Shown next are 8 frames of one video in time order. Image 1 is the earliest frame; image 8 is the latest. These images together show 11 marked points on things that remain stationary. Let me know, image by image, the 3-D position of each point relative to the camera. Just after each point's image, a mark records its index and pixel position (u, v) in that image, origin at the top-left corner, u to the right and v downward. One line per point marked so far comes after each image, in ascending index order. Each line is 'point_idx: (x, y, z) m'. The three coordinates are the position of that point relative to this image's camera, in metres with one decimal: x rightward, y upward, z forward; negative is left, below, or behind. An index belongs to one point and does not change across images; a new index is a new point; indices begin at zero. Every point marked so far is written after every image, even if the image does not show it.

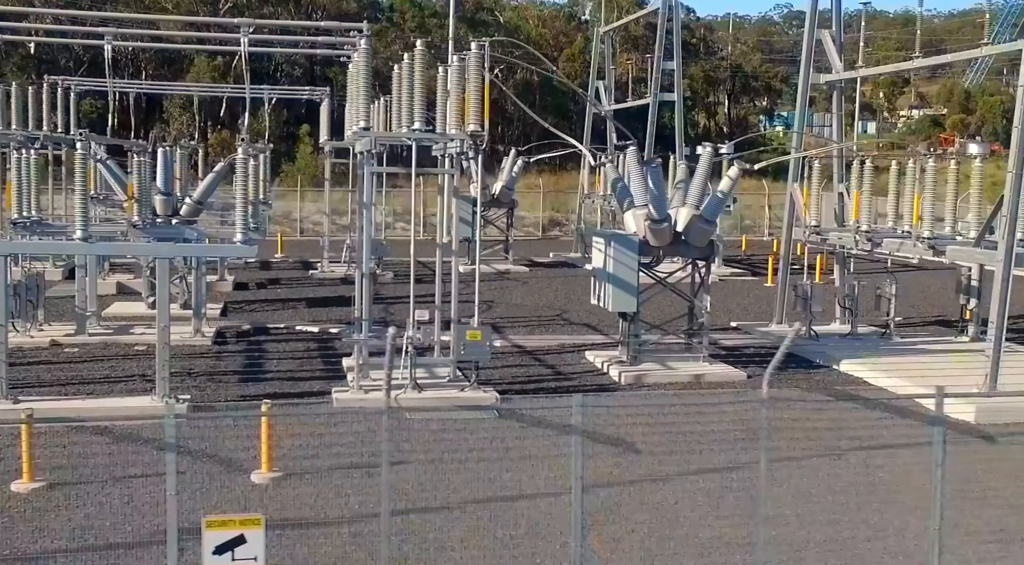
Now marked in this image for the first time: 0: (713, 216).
0: (+2.0, +0.7, +12.7) m
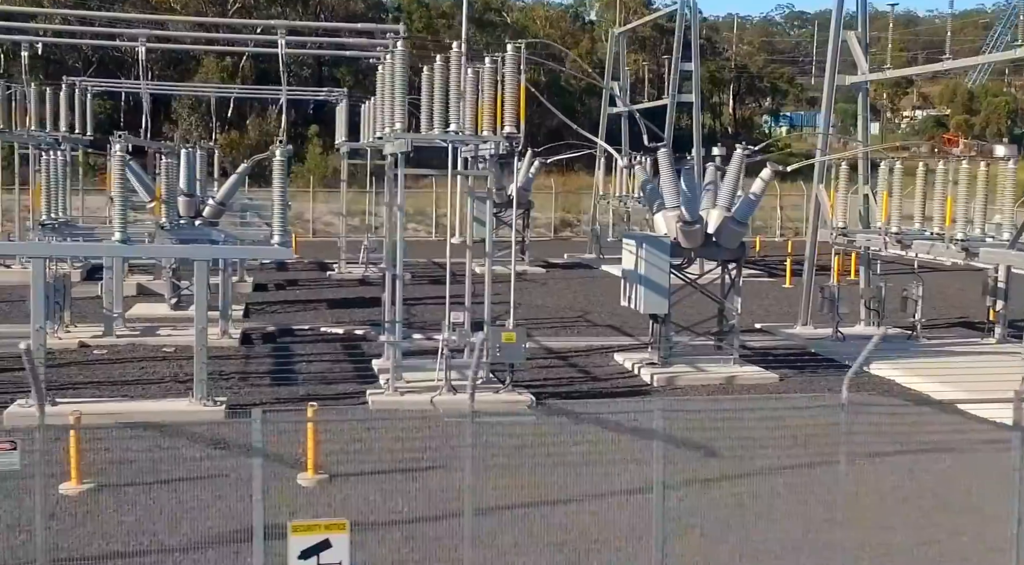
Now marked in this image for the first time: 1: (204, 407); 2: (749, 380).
0: (+2.4, +0.6, +12.7) m
1: (-2.6, -1.0, +10.5) m
2: (+2.4, -1.0, +12.5) m
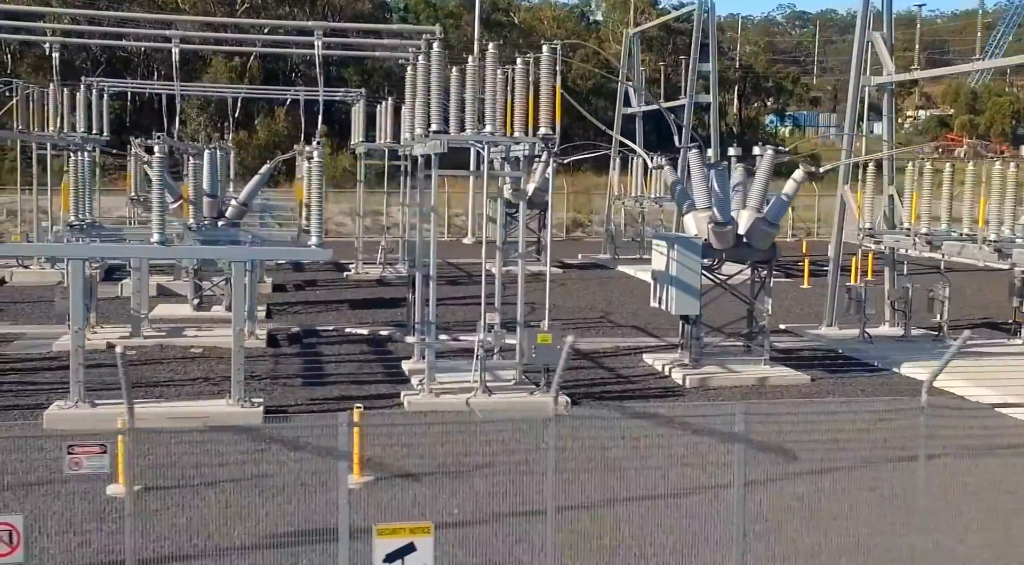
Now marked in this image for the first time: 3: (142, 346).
0: (+2.7, +0.6, +12.7) m
1: (-2.3, -1.0, +10.5) m
2: (+2.7, -1.0, +12.5) m
3: (-4.2, -0.7, +14.2) m
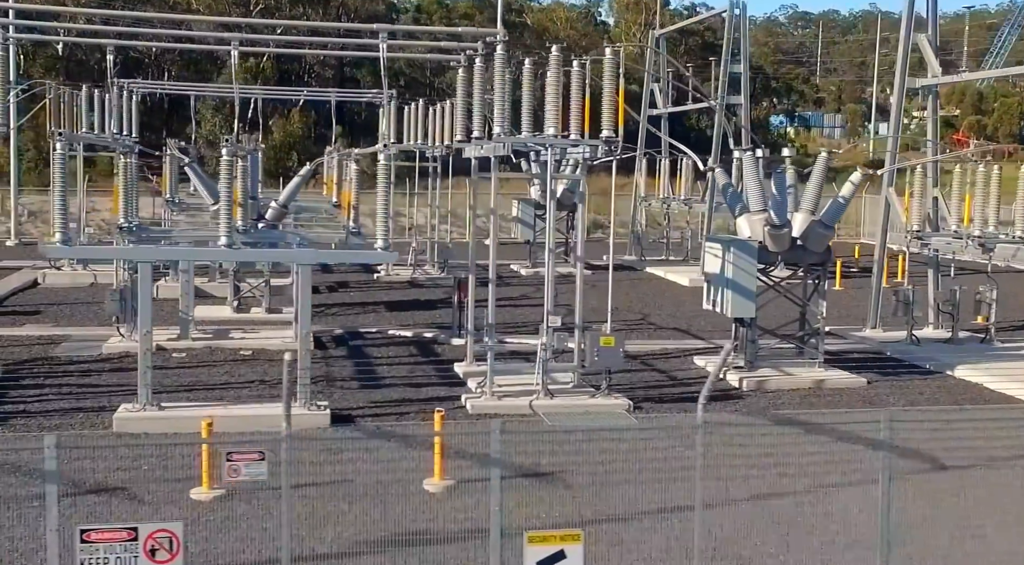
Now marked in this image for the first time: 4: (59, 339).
0: (+3.2, +0.6, +12.7) m
1: (-1.7, -1.1, +10.5) m
2: (+3.2, -1.0, +12.5) m
3: (-3.6, -0.7, +14.2) m
4: (-5.3, -0.7, +14.7) m
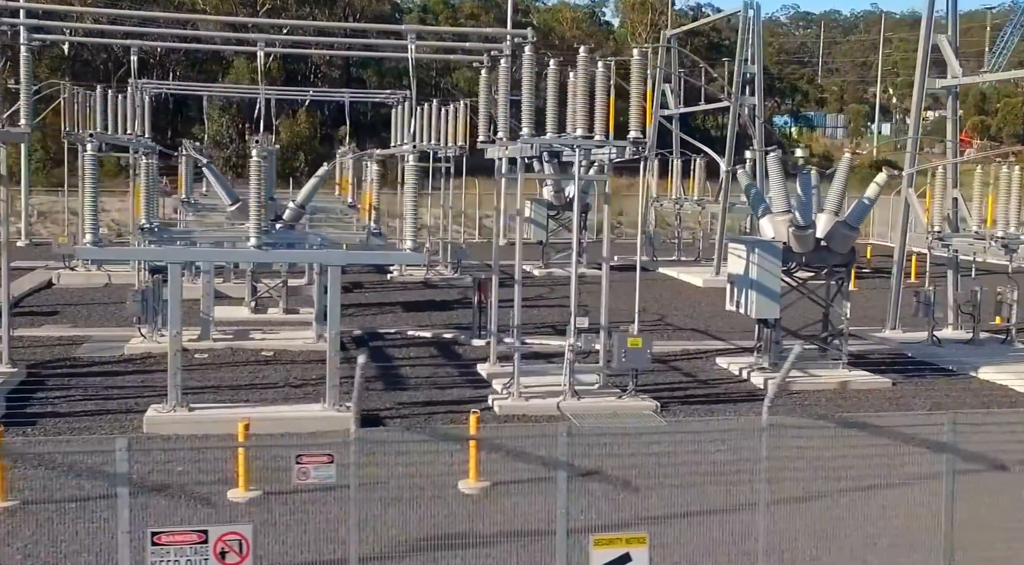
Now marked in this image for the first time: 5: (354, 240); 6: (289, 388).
0: (+3.5, +0.6, +12.7) m
1: (-1.5, -1.1, +10.4) m
2: (+3.5, -1.0, +12.4) m
3: (-3.4, -0.7, +14.2) m
4: (-5.1, -0.7, +14.7) m
5: (-1.9, +0.5, +14.5) m
6: (-2.1, -1.0, +12.0) m
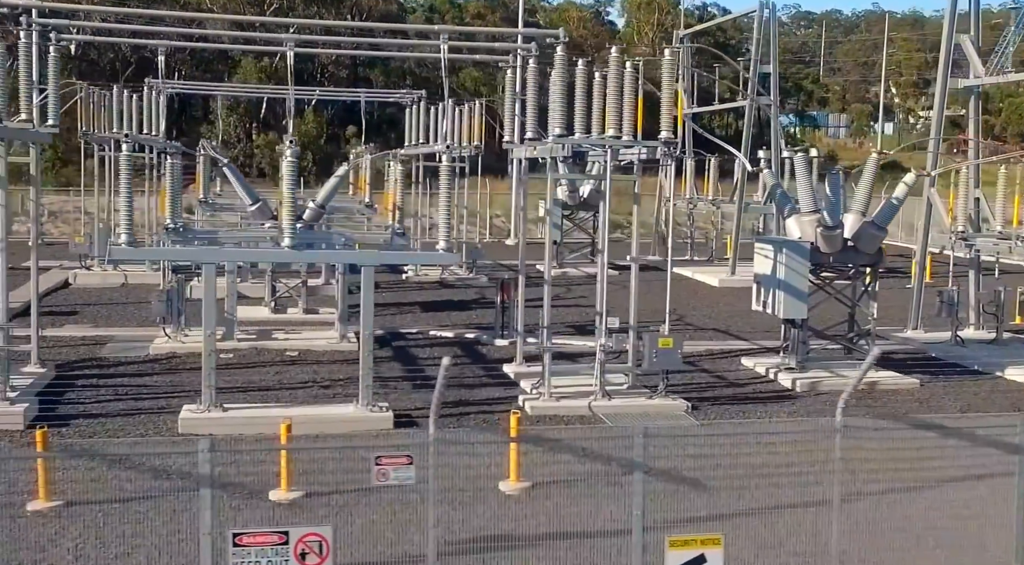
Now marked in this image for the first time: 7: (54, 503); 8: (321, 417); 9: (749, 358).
0: (+3.8, +0.6, +12.7) m
1: (-1.2, -1.1, +10.4) m
2: (+3.8, -1.0, +12.5) m
3: (-3.1, -0.7, +14.2) m
4: (-4.8, -0.7, +14.7) m
5: (-1.6, +0.5, +14.5) m
6: (-1.9, -1.0, +12.0) m
7: (-2.9, -1.4, +7.9) m
8: (-1.6, -1.1, +10.3) m
9: (+2.6, -0.8, +13.8) m
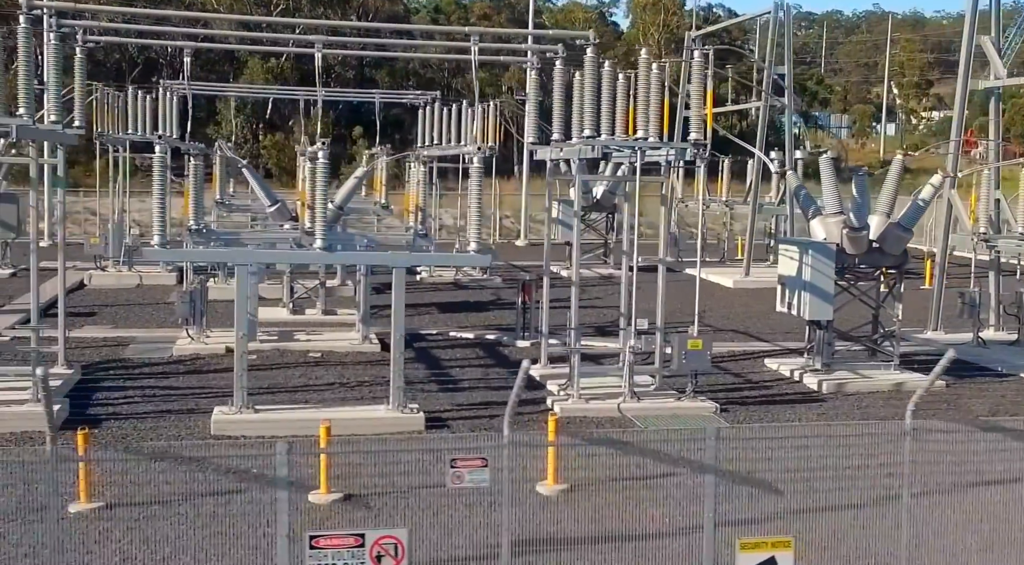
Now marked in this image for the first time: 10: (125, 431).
0: (+4.0, +0.6, +12.7) m
1: (-0.9, -1.1, +10.4) m
2: (+4.0, -1.0, +12.5) m
3: (-2.8, -0.8, +14.2) m
4: (-4.5, -0.7, +14.7) m
5: (-1.3, +0.5, +14.5) m
6: (-1.6, -1.0, +12.0) m
7: (-2.6, -1.4, +7.9) m
8: (-1.3, -1.1, +10.3) m
9: (+2.9, -0.8, +13.8) m
10: (-3.1, -1.2, +10.1) m
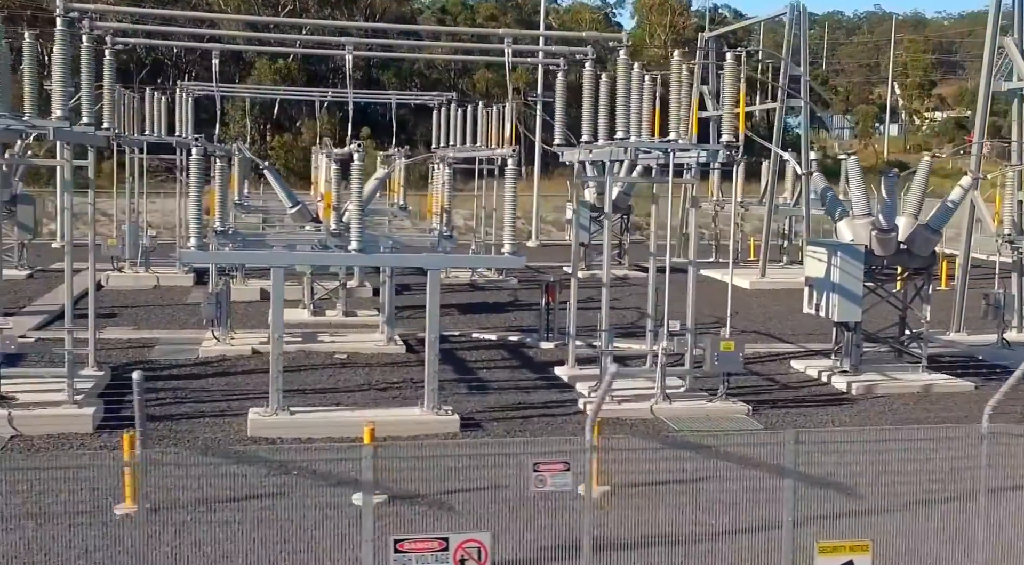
0: (+4.3, +0.6, +12.7) m
1: (-0.6, -1.1, +10.5) m
2: (+4.3, -1.0, +12.5) m
3: (-2.5, -0.8, +14.2) m
4: (-4.2, -0.7, +14.7) m
5: (-1.0, +0.5, +14.5) m
6: (-1.3, -1.0, +12.0) m
7: (-2.3, -1.4, +7.9) m
8: (-1.0, -1.1, +10.3) m
9: (+3.2, -0.9, +13.8) m
10: (-2.8, -1.2, +10.1) m
